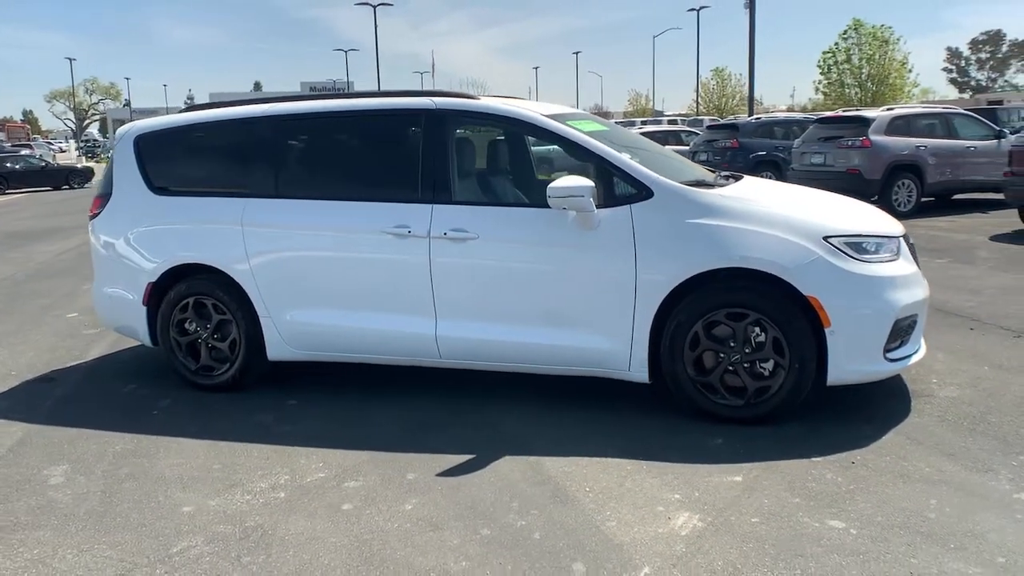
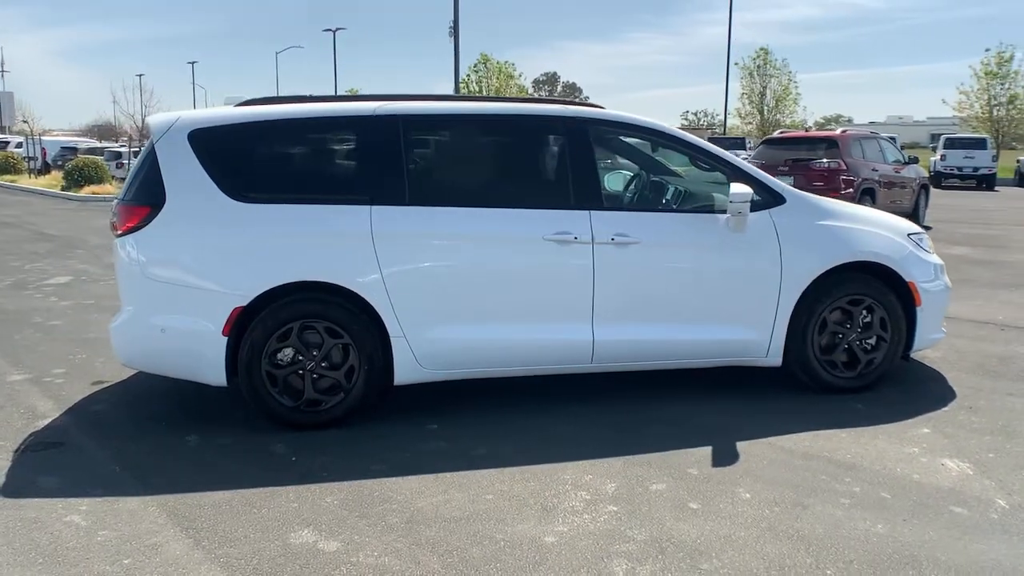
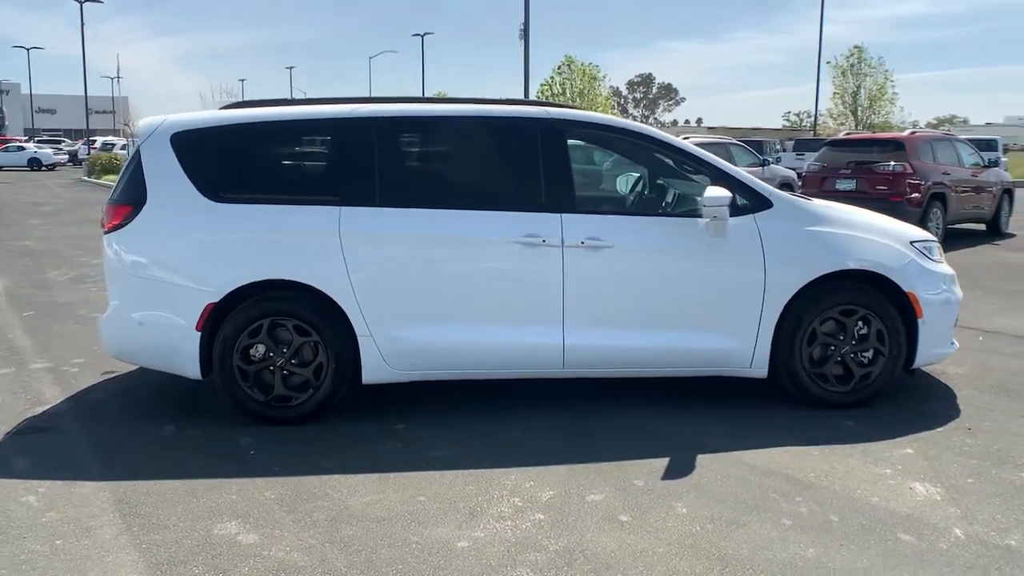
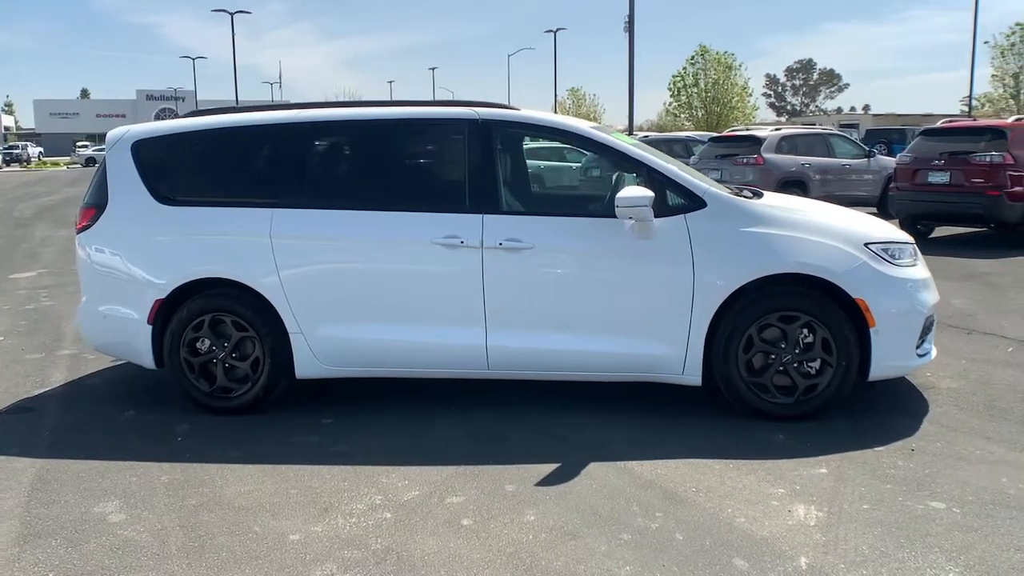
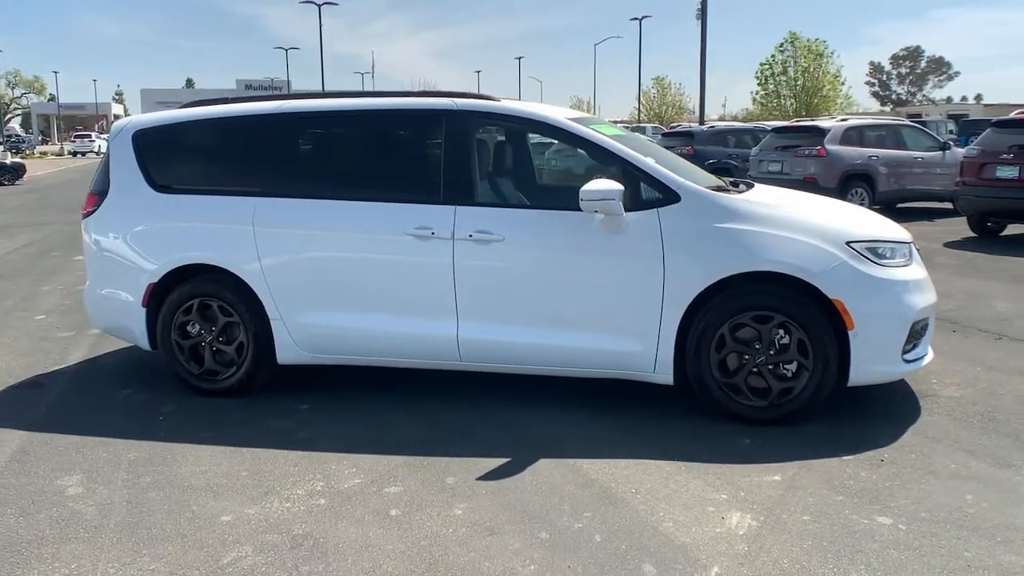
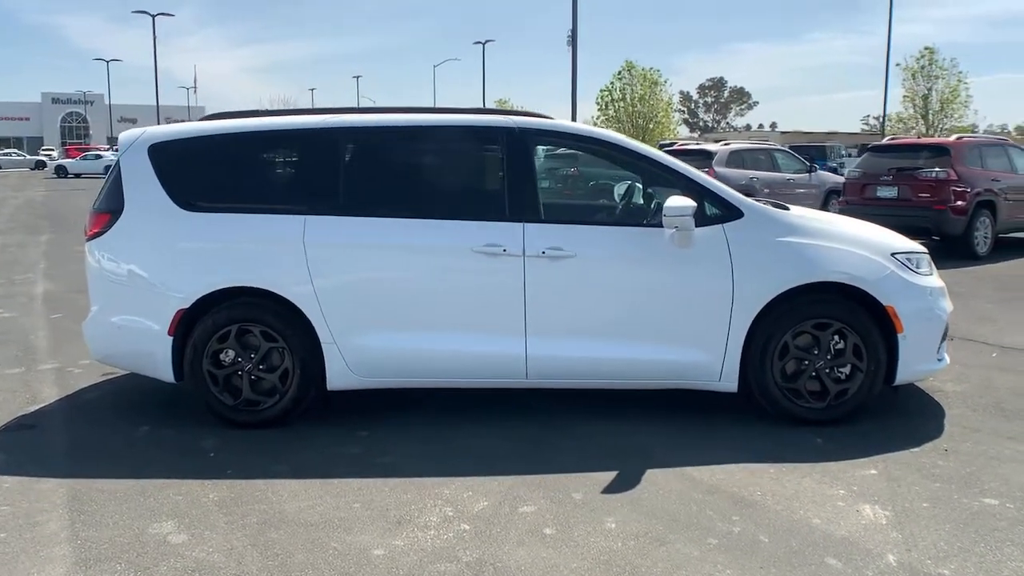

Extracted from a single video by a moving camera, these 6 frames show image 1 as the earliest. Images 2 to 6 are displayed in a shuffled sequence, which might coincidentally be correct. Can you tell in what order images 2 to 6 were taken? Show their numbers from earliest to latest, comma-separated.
5, 4, 6, 3, 2
